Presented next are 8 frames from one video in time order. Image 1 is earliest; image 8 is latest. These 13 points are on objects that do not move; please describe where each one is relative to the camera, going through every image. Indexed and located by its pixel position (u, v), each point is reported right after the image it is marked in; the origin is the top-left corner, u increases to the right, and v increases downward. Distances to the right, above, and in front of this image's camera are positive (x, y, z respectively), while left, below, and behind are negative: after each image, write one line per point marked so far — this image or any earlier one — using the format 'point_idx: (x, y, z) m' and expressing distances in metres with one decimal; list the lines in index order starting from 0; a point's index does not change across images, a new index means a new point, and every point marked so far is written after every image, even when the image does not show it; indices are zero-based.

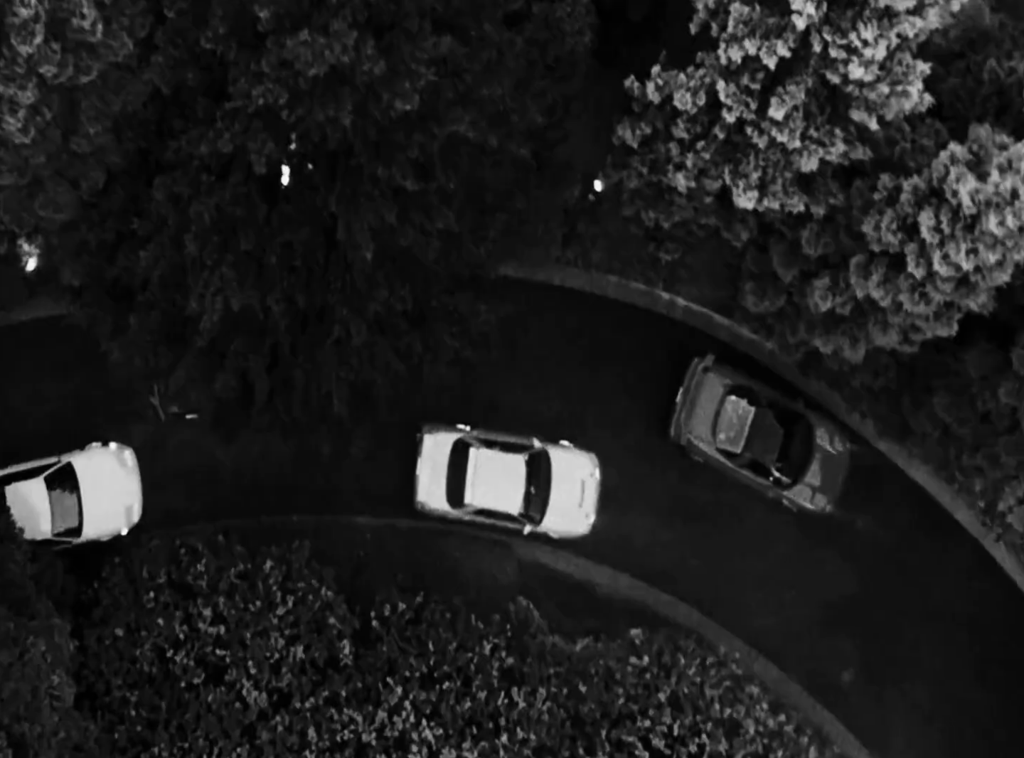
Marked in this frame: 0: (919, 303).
0: (+5.6, +1.0, +12.9) m
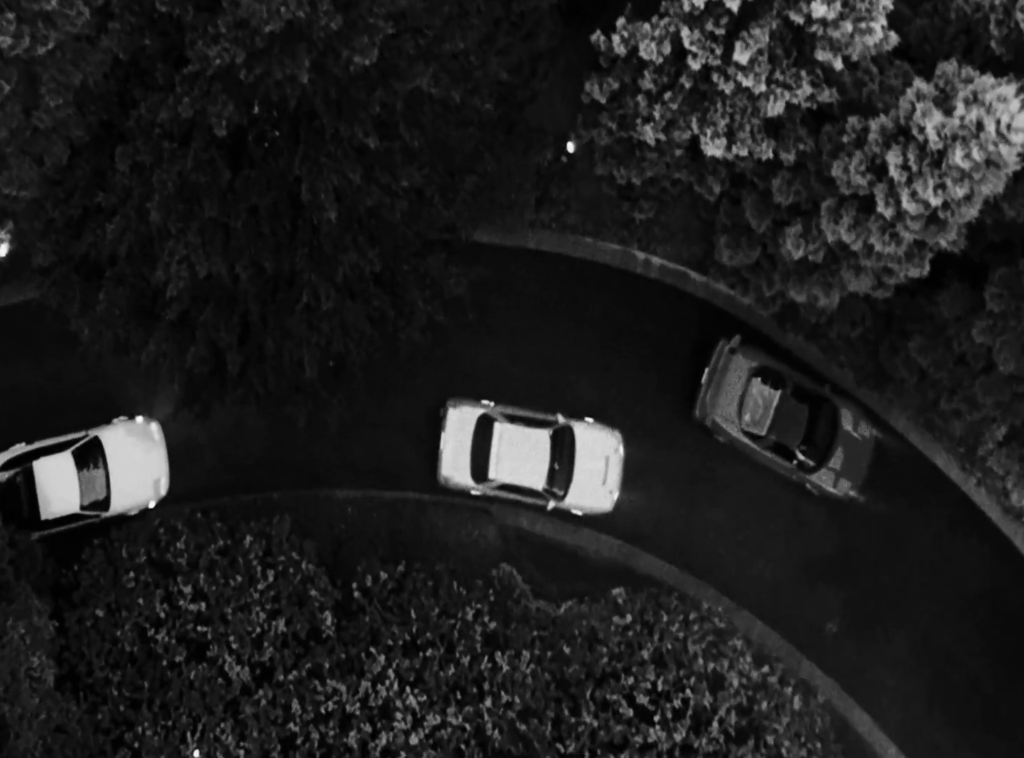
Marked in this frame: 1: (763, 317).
0: (+5.1, +1.8, +12.7) m
1: (+4.4, +1.0, +16.0) m
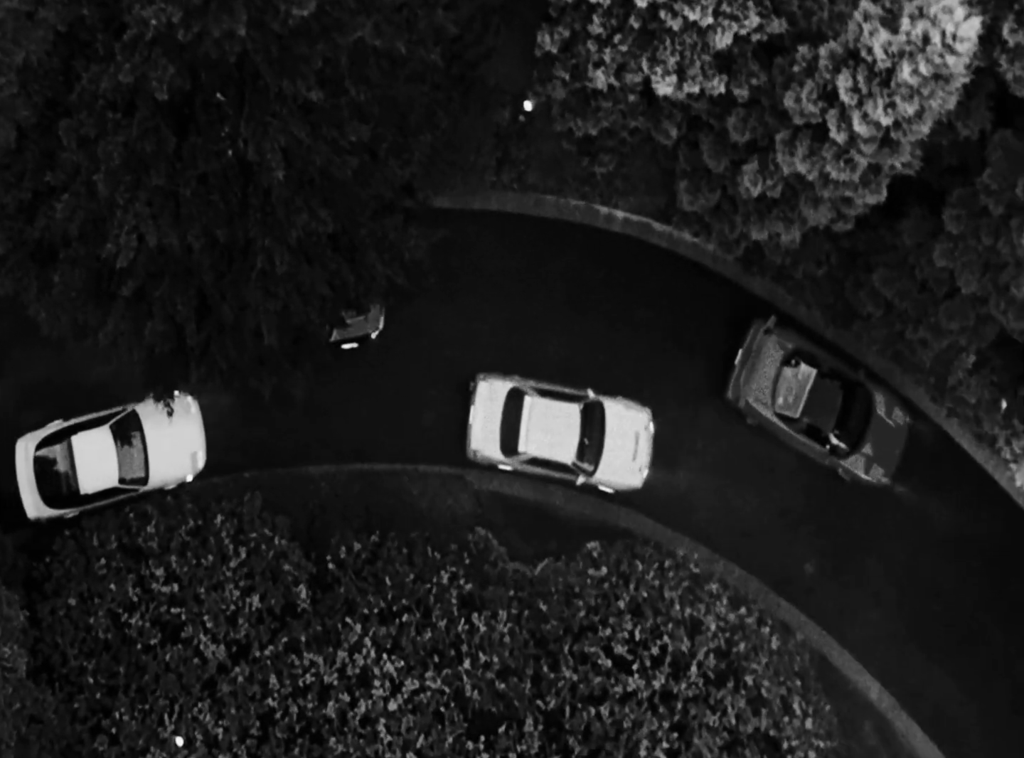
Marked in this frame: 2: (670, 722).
0: (+4.4, +2.7, +12.5) m
1: (+3.7, +1.9, +15.8) m
2: (+1.9, -4.1, +10.7) m
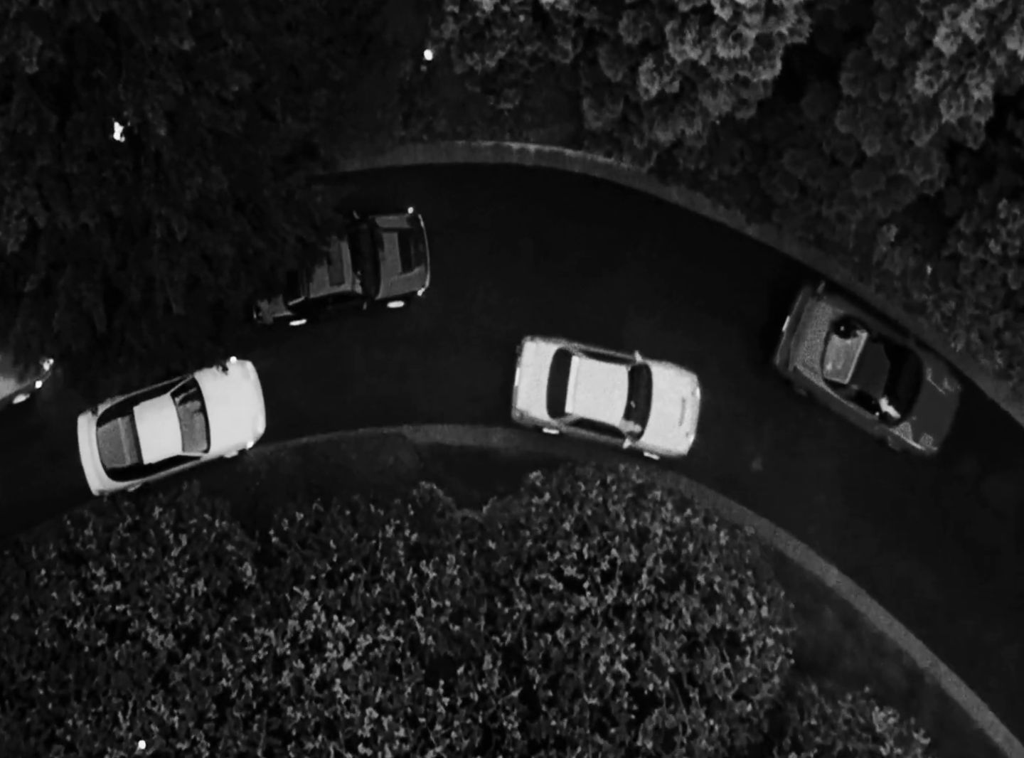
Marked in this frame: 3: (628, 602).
0: (+2.9, +4.3, +12.1) m
1: (+2.2, +3.3, +15.4) m
2: (+1.3, -2.8, +10.2) m
3: (+1.3, -2.5, +10.3) m
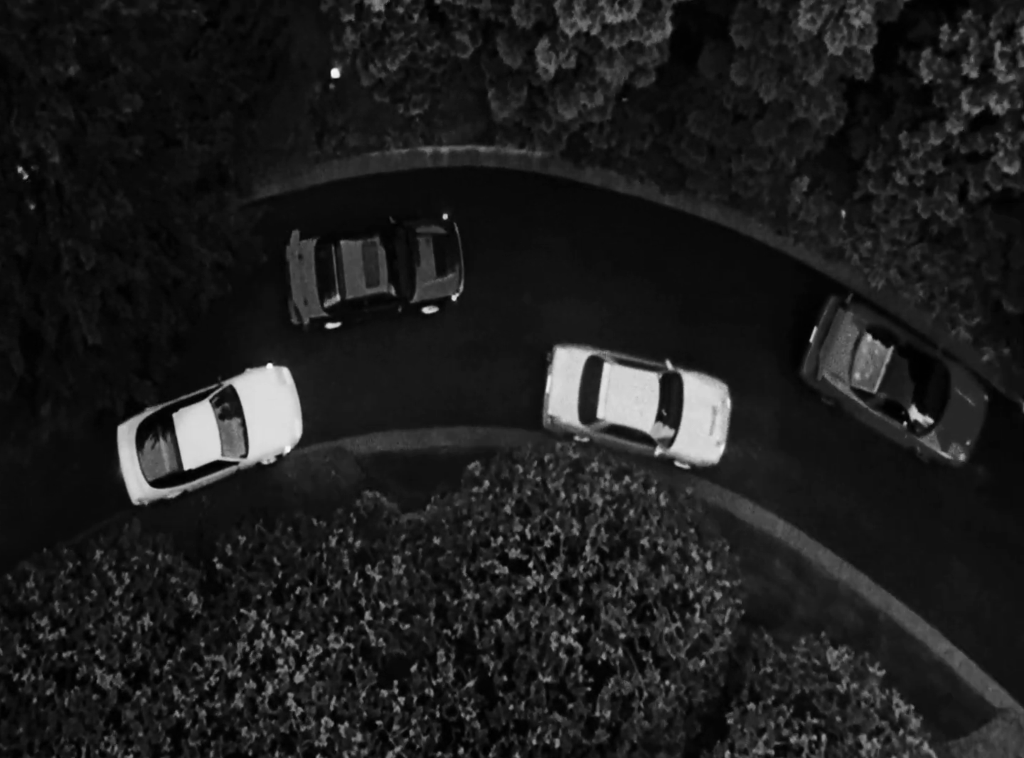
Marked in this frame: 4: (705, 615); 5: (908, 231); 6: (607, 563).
0: (+1.4, +4.7, +12.1) m
1: (+0.7, +3.6, +15.3) m
2: (+0.7, -2.4, +9.9) m
3: (+0.7, -2.1, +9.9) m
4: (+2.0, -2.5, +10.3) m
5: (+5.3, +2.0, +12.5) m
6: (+1.0, -2.0, +10.1) m
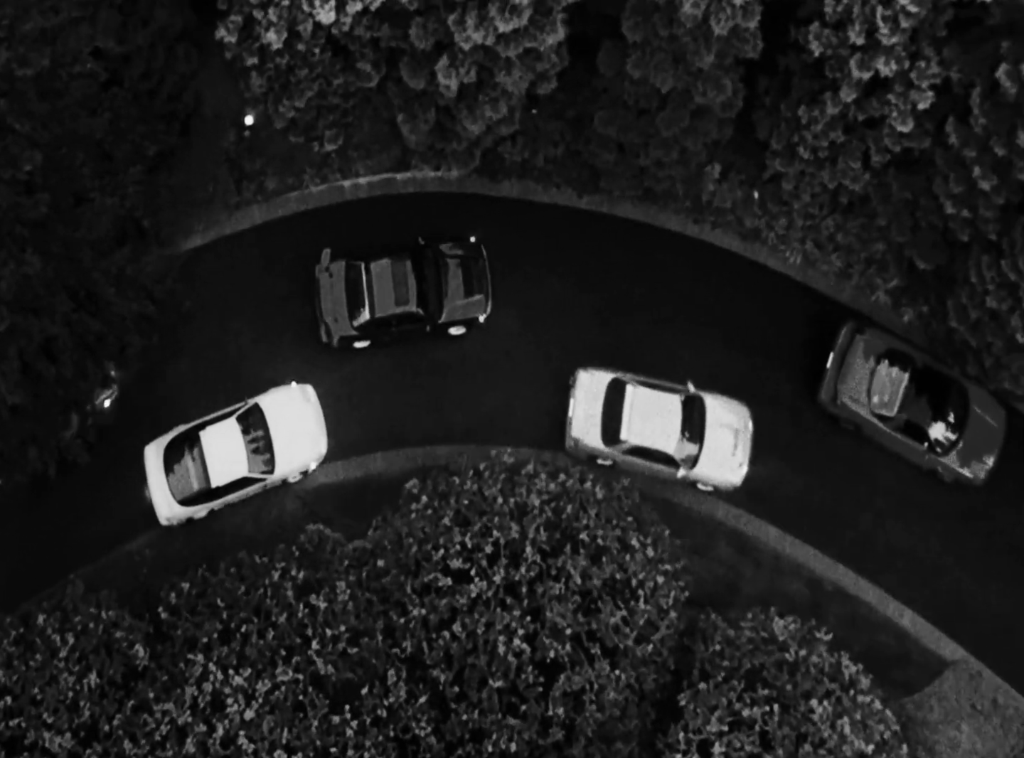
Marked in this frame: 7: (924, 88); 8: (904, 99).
0: (0.0, +4.7, +12.2) m
1: (-0.6, +3.3, +15.4) m
2: (+0.1, -2.4, +9.8) m
3: (+0.1, -2.1, +9.8) m
4: (+1.5, -2.4, +10.2) m
5: (+4.2, +2.4, +12.7) m
6: (+0.4, -1.9, +10.1) m
7: (+4.8, +3.4, +10.9) m
8: (+4.6, +3.3, +11.1) m
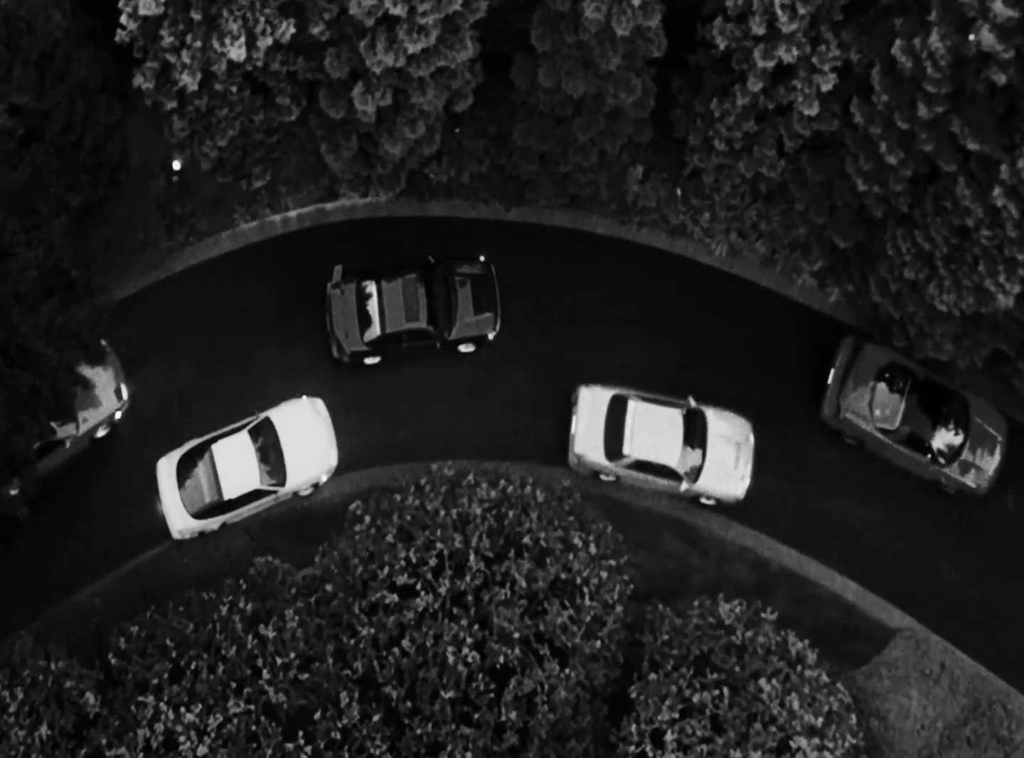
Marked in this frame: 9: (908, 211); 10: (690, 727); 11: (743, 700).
0: (-1.2, +4.4, +12.4) m
1: (-1.7, +3.0, +15.5) m
2: (-0.4, -2.5, +9.8) m
3: (-0.5, -2.2, +9.8) m
4: (+0.9, -2.4, +10.2) m
5: (+3.1, +2.5, +12.9) m
6: (-0.2, -2.0, +10.1) m
7: (+3.7, +3.6, +11.1) m
8: (+3.5, +3.5, +11.3) m
9: (+4.9, +2.1, +11.7) m
10: (+1.9, -3.6, +9.9) m
11: (+2.5, -3.4, +10.0) m
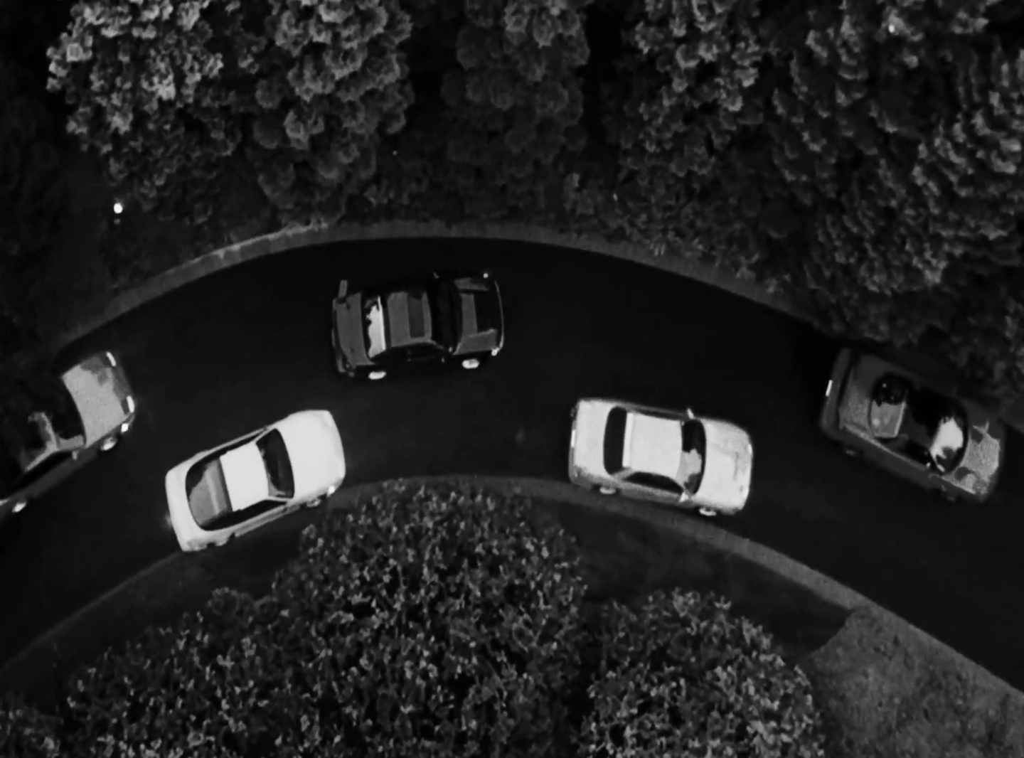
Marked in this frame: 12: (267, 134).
0: (-2.2, +4.2, +12.5) m
1: (-2.6, +2.6, +15.6) m
2: (-0.8, -2.6, +9.7) m
3: (-0.9, -2.3, +9.8) m
4: (+0.5, -2.4, +10.2) m
5: (+2.3, +2.6, +13.0) m
6: (-0.6, -2.2, +10.0) m
7: (+2.8, +3.8, +11.3) m
8: (+2.6, +3.6, +11.5) m
9: (+4.1, +2.3, +11.9) m
10: (+1.5, -3.6, +9.8) m
11: (+2.1, -3.3, +10.0) m
12: (-3.7, +3.6, +14.0) m
